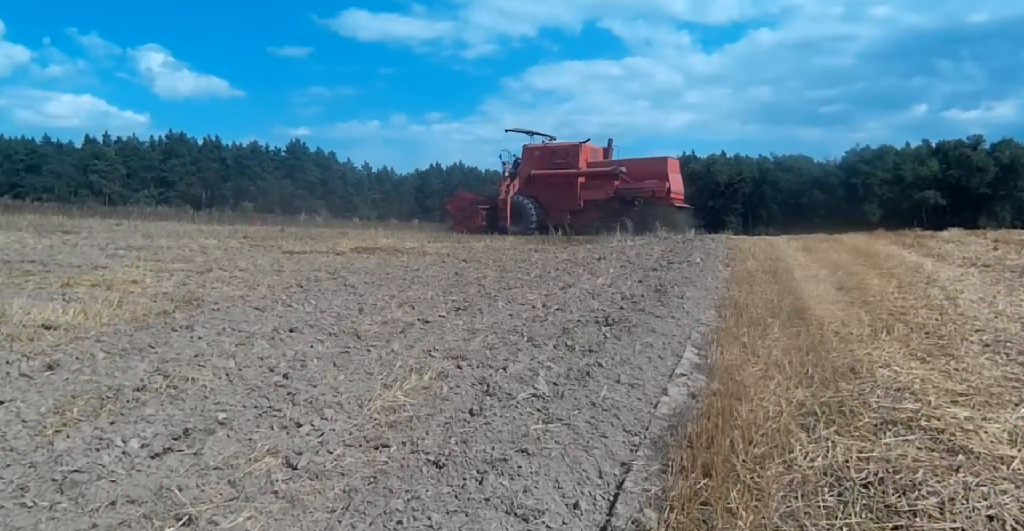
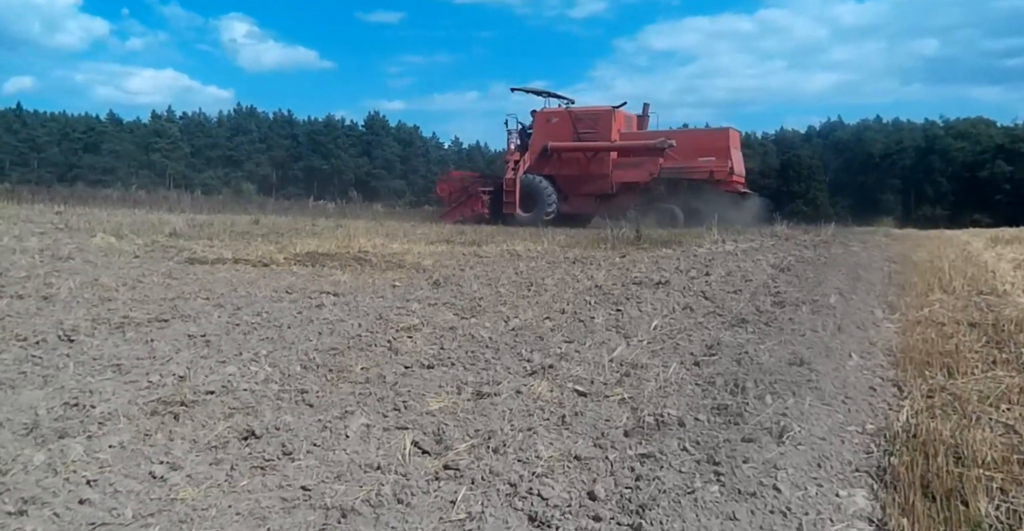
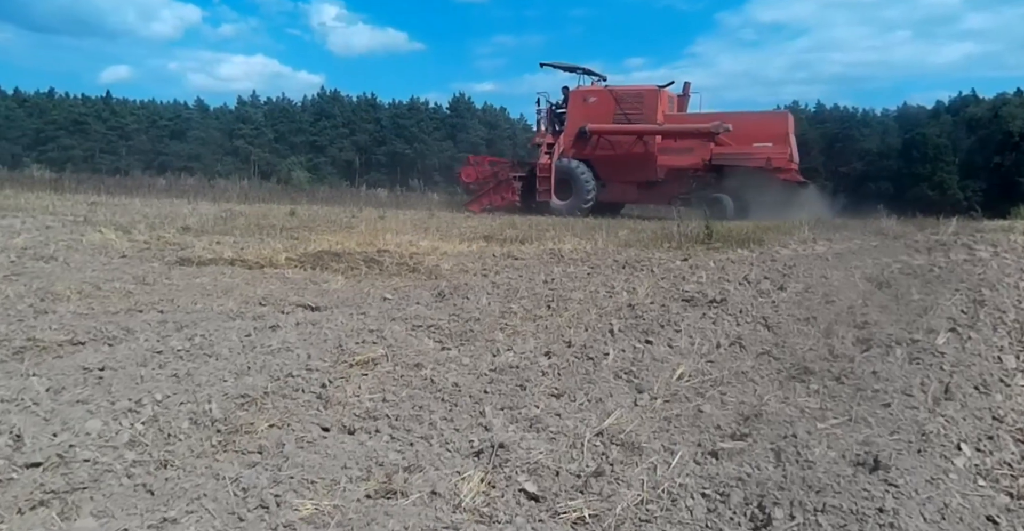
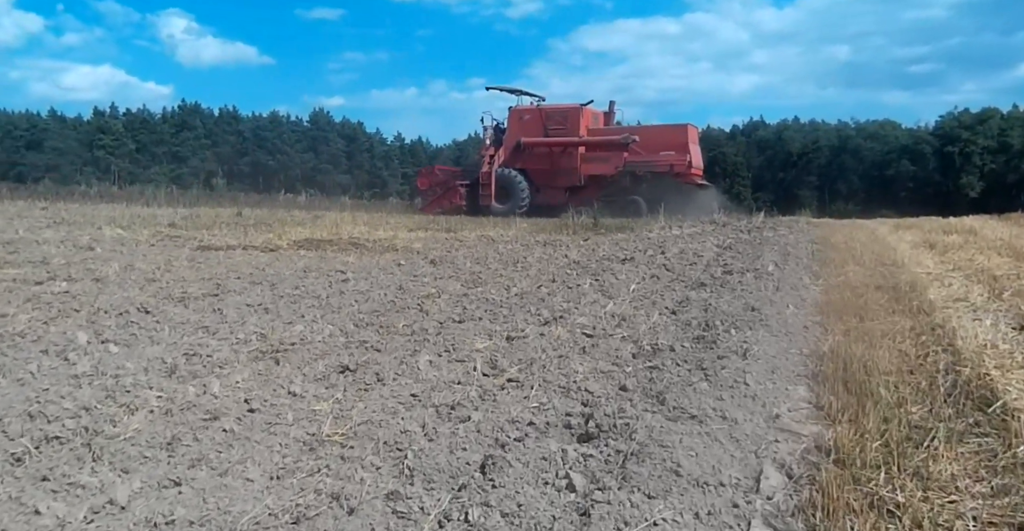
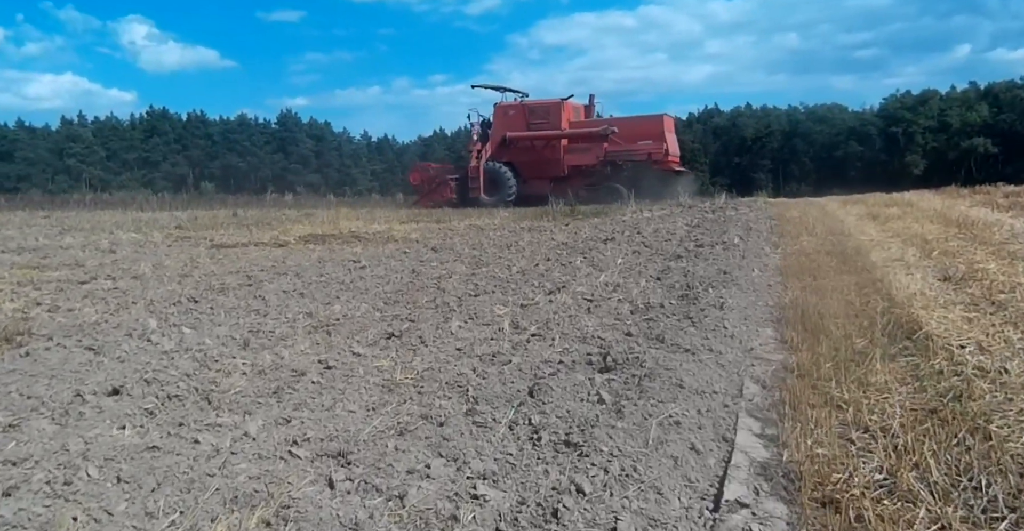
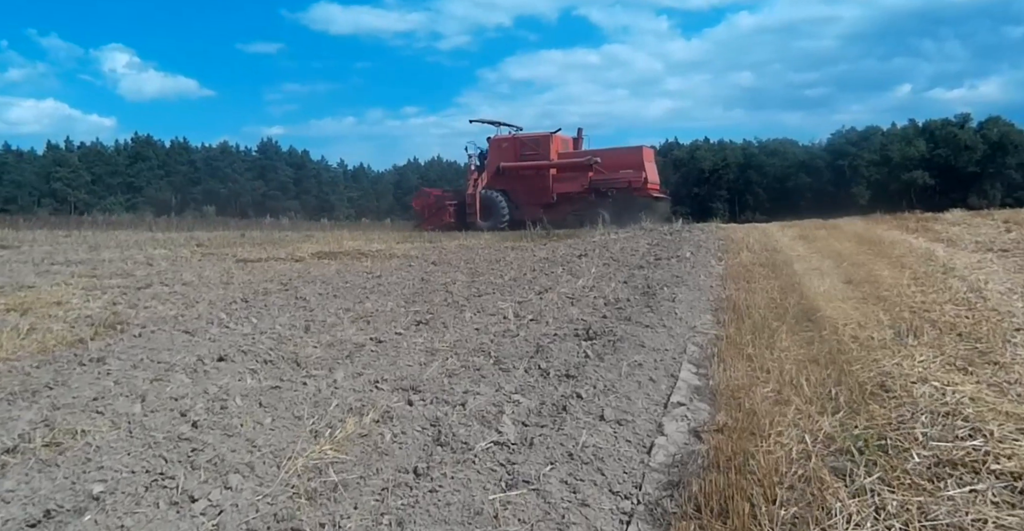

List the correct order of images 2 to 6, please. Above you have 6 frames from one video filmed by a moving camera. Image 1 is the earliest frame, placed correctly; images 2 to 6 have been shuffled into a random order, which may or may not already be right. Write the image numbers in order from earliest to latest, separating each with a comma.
6, 5, 4, 2, 3
